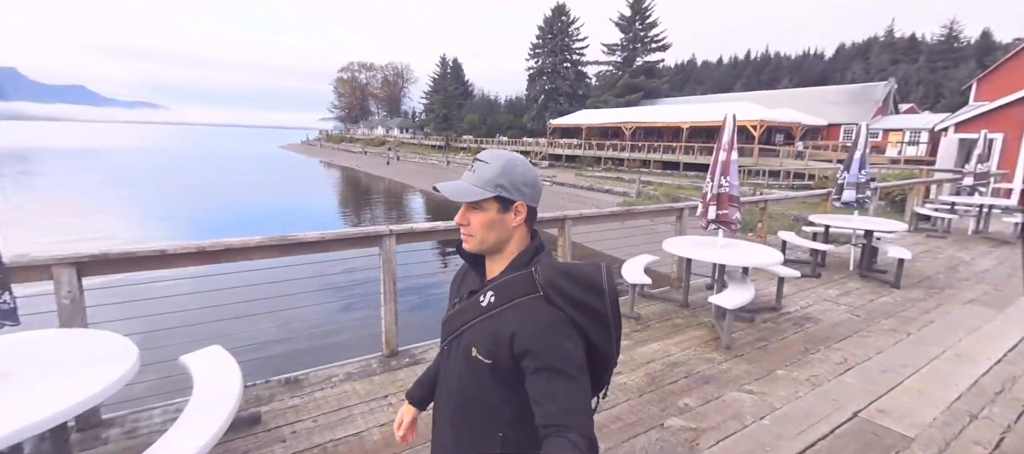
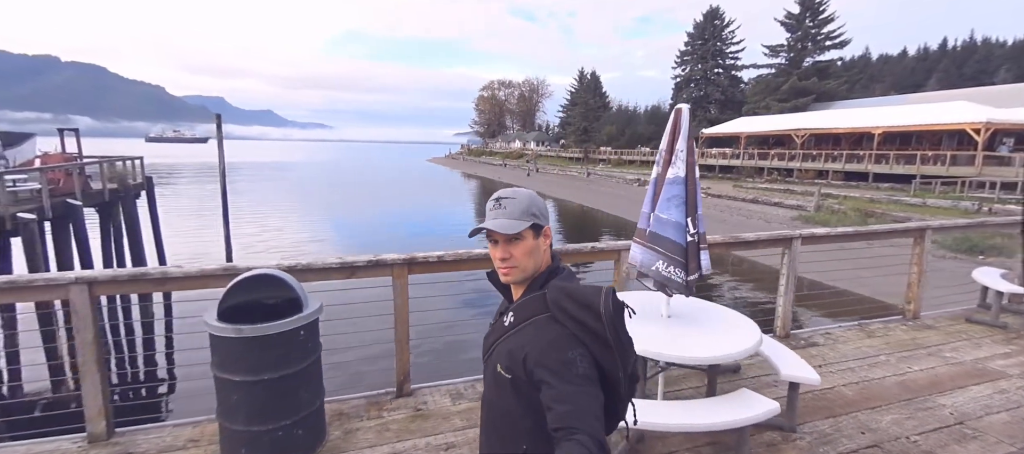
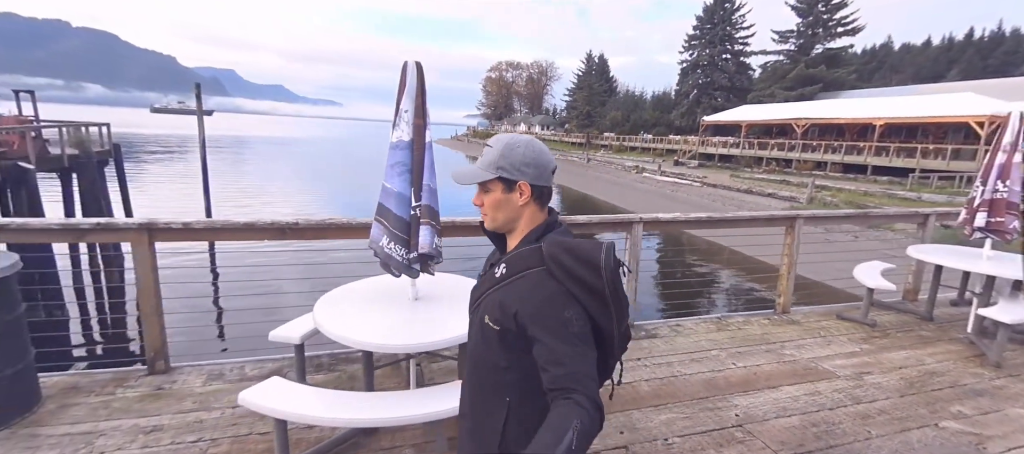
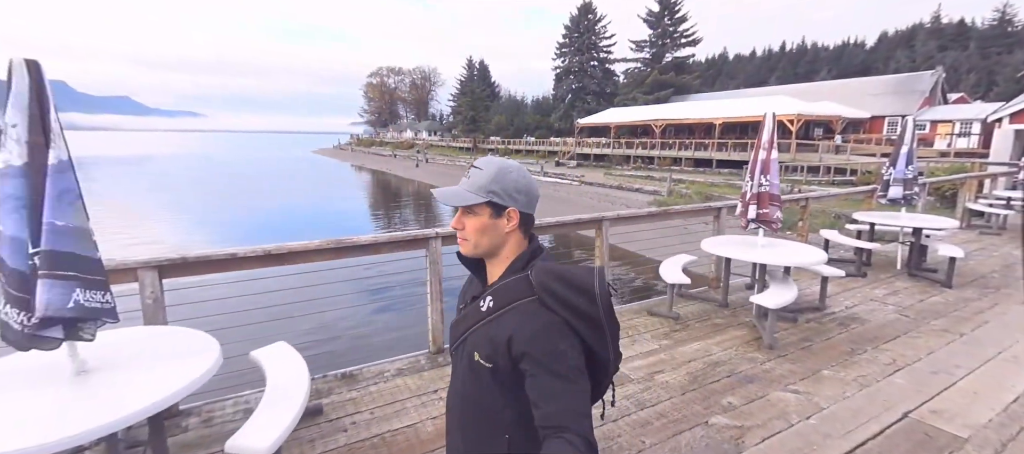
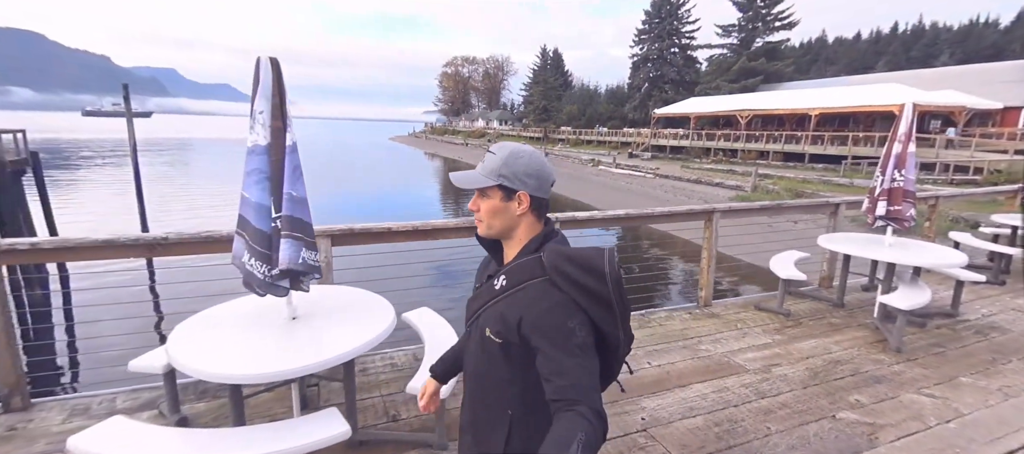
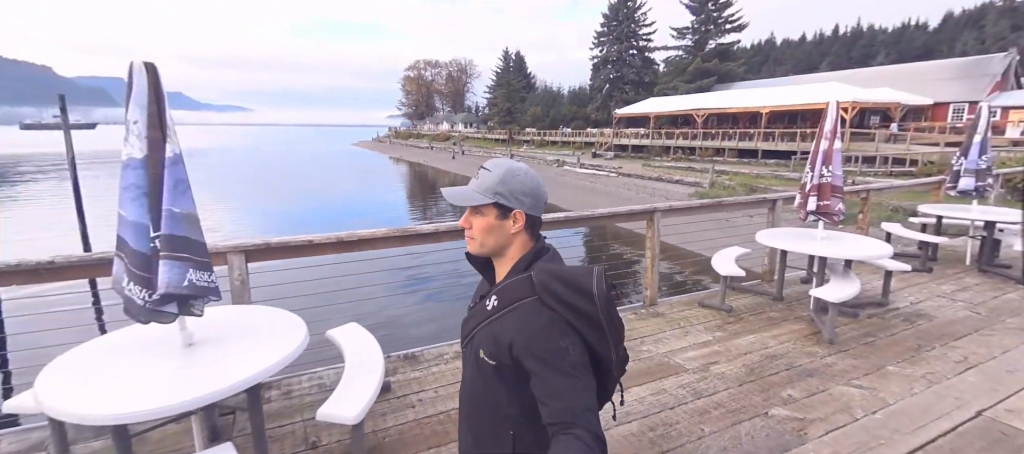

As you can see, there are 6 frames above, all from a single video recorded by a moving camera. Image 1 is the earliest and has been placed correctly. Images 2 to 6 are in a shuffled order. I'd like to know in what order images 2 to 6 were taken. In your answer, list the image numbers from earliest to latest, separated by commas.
4, 6, 5, 3, 2
